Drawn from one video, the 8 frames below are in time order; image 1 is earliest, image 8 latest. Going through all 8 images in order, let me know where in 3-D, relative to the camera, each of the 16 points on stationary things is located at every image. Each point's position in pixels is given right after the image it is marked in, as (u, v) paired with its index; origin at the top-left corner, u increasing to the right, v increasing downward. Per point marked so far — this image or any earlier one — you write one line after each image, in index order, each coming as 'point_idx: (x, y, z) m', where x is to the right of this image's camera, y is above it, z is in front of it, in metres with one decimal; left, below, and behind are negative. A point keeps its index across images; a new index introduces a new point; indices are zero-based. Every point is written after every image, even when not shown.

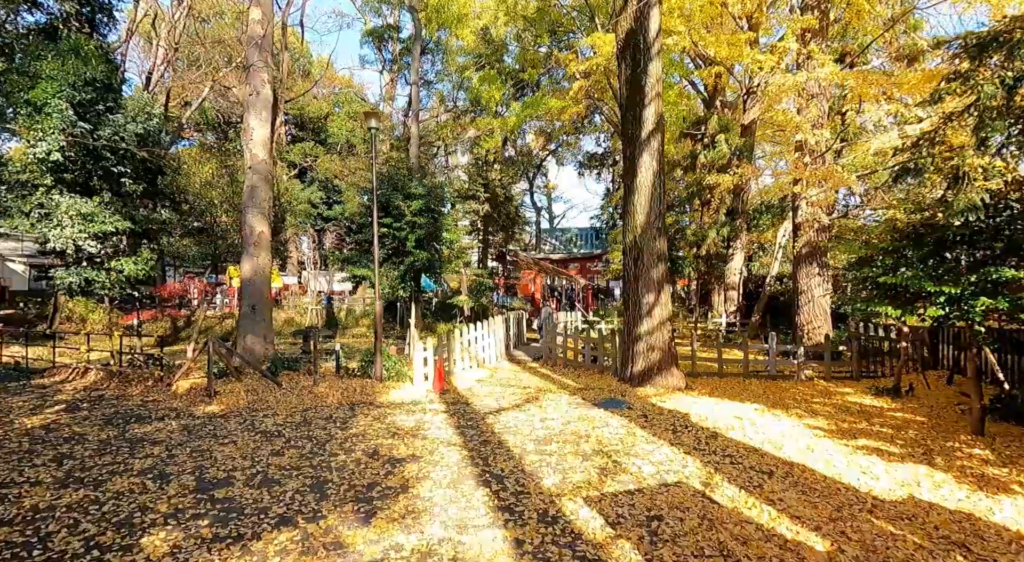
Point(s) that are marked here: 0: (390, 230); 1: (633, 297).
0: (-3.0, +1.2, +13.0) m
1: (+2.0, -0.2, +9.3) m
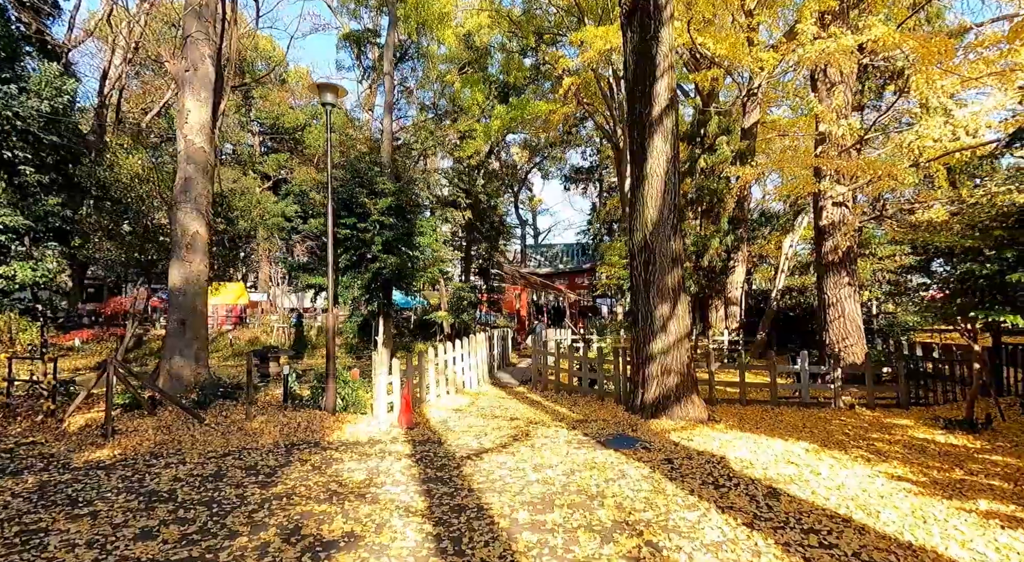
0: (-3.3, +1.0, +11.3) m
1: (+1.7, -0.3, +7.6) m
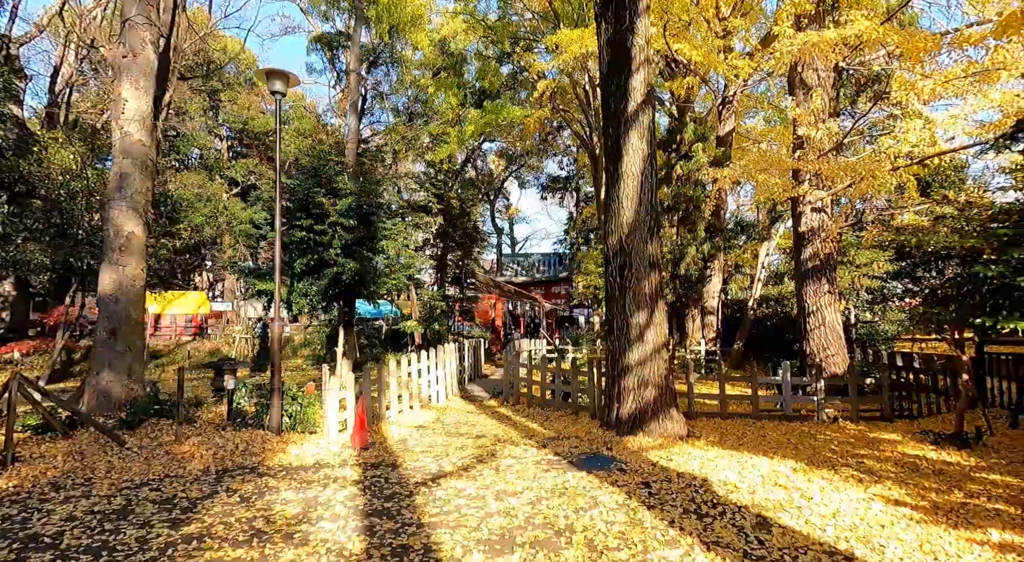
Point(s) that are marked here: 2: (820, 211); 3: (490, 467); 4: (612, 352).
0: (-3.9, +0.9, +10.6) m
1: (+1.3, -0.4, +7.1) m
2: (+5.1, +1.2, +9.4) m
3: (-0.2, -1.8, +5.7) m
4: (+1.2, -0.9, +7.2) m
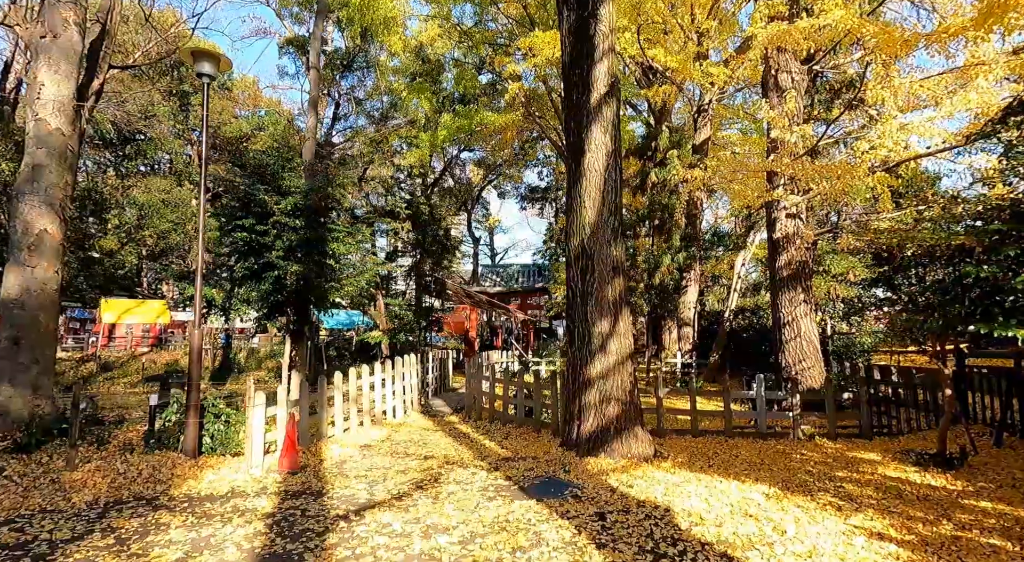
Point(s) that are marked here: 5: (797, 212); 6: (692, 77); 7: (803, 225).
0: (-4.5, +0.8, +9.9) m
1: (+0.8, -0.5, +6.5) m
2: (+4.5, +1.0, +9.0) m
3: (-0.7, -1.9, +5.1) m
4: (+0.7, -1.0, +6.7) m
5: (+4.5, +1.1, +9.0) m
6: (+3.5, +3.9, +11.1) m
7: (+4.6, +0.9, +9.0) m
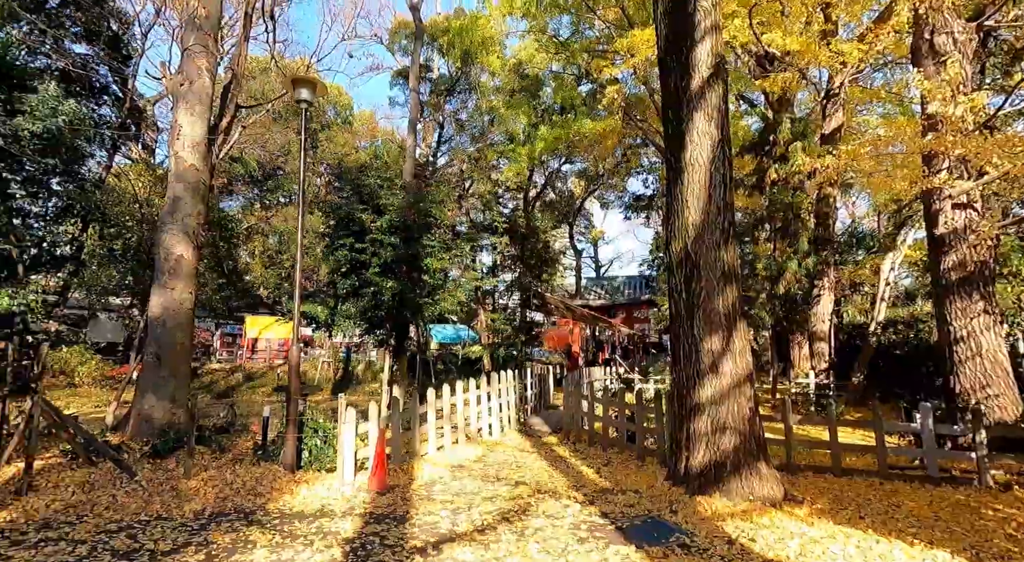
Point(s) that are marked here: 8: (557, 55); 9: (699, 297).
0: (-2.8, +0.5, +10.2) m
1: (+1.8, -0.6, +5.8) m
2: (+5.8, +0.9, +7.6) m
3: (0.0, -2.0, +4.6) m
4: (+1.7, -1.1, +5.9) m
5: (+5.8, +1.0, +7.6) m
6: (+5.2, +3.8, +9.9) m
7: (+6.0, +0.8, +7.6) m
8: (+1.1, +5.5, +14.1) m
9: (+1.8, -0.2, +5.8) m
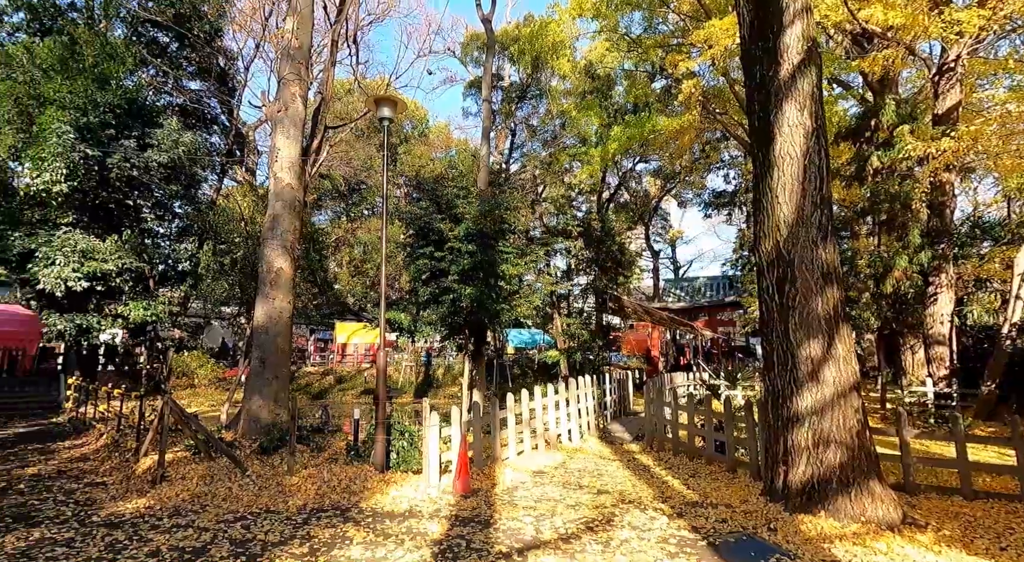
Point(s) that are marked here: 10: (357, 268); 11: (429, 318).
0: (-1.5, +0.4, +10.3) m
1: (+2.5, -0.6, +5.4) m
2: (+6.7, +1.0, +6.7) m
3: (+0.7, -2.0, +4.5) m
4: (+2.5, -1.1, +5.6) m
5: (+6.7, +1.1, +6.7) m
6: (+6.4, +3.8, +9.1) m
7: (+6.9, +0.9, +6.7) m
8: (+2.8, +5.4, +13.8) m
9: (+2.6, -0.2, +5.4) m
10: (-5.1, +0.4, +19.1) m
11: (-1.5, -0.7, +10.5) m
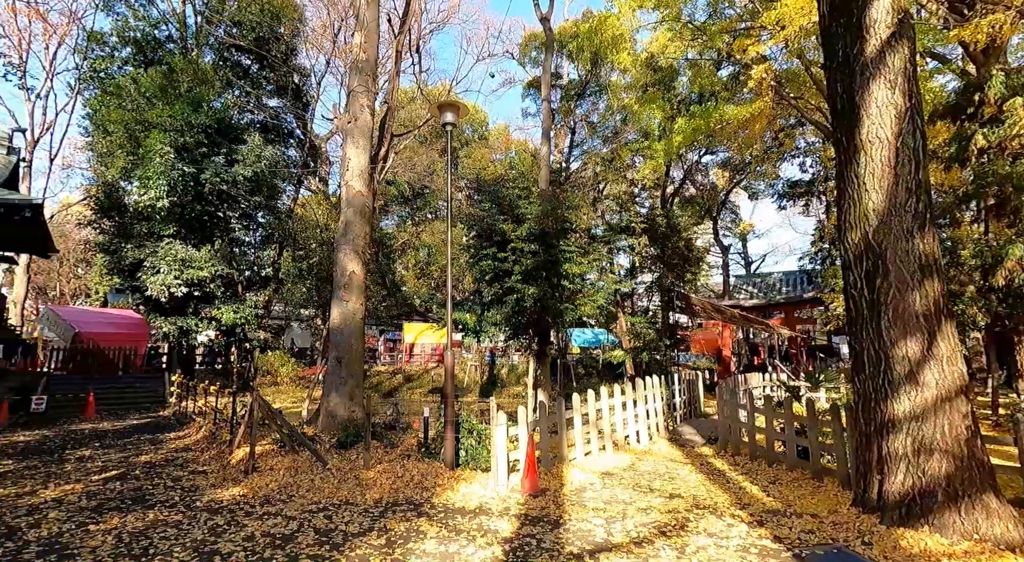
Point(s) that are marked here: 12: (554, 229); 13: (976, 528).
0: (-0.4, +0.3, +10.3) m
1: (+3.1, -0.6, +5.0) m
2: (+7.4, +1.1, +5.8) m
3: (+1.2, -2.0, +4.3) m
4: (+3.1, -1.0, +5.1) m
5: (+7.4, +1.2, +5.8) m
6: (+7.3, +3.9, +8.3) m
7: (+7.6, +1.0, +5.8) m
8: (+4.1, +5.5, +13.3) m
9: (+3.2, -0.1, +4.9) m
10: (-3.0, +0.4, +19.4) m
11: (-0.3, -0.7, +10.5) m
12: (+0.7, +0.9, +10.5) m
13: (+3.5, -1.8, +4.4) m
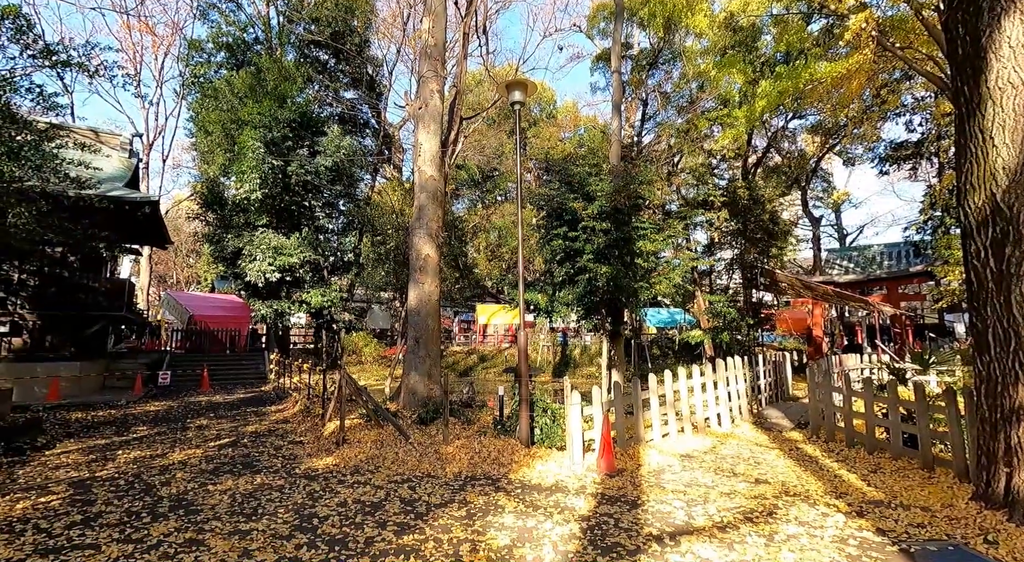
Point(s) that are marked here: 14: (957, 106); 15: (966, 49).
0: (+0.9, +0.7, +10.1) m
1: (+3.7, -0.3, +4.4) m
2: (+8.0, +1.5, +4.7) m
3: (+1.8, -1.8, +3.9) m
4: (+3.7, -0.8, +4.6) m
5: (+8.0, +1.5, +4.6) m
6: (+8.1, +4.3, +7.0) m
7: (+8.2, +1.4, +4.6) m
8: (+5.6, +6.0, +12.3) m
9: (+3.8, +0.1, +4.3) m
10: (-0.7, +1.0, +19.5) m
11: (+1.0, -0.3, +10.3) m
12: (+2.0, +1.3, +10.1) m
13: (+4.0, -1.6, +3.8) m
14: (+3.7, +1.5, +4.8) m
15: (+3.7, +1.9, +4.7) m
